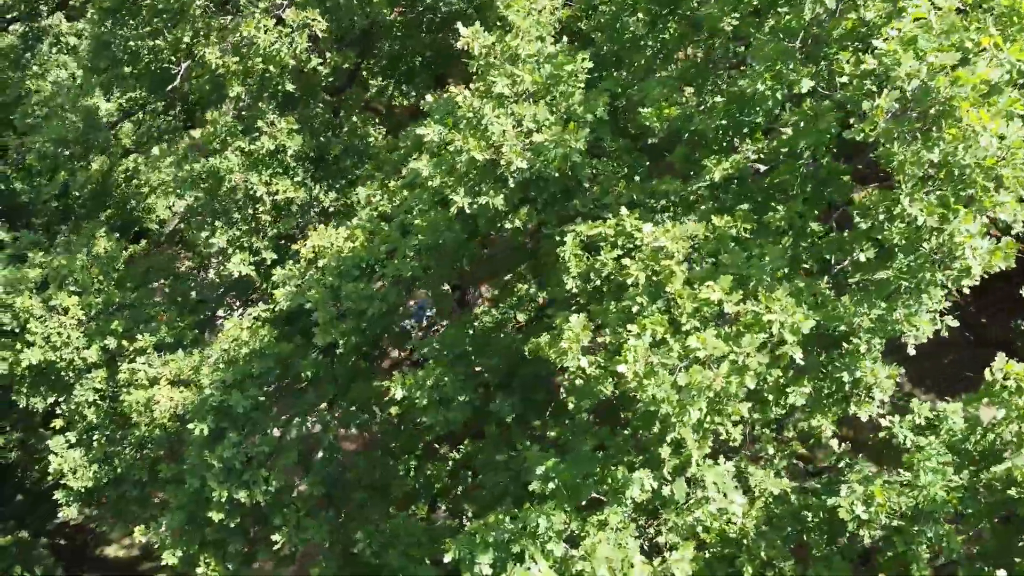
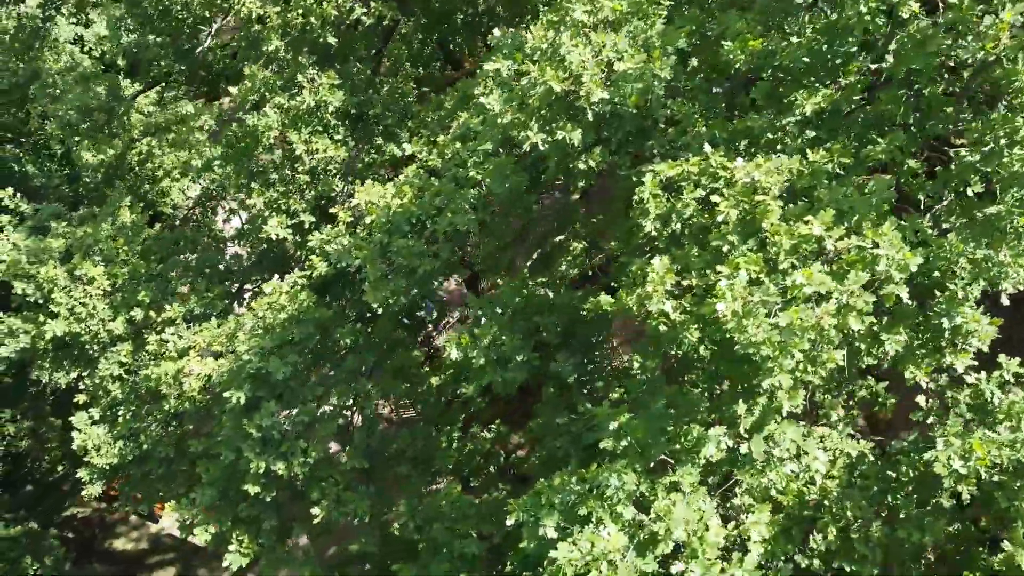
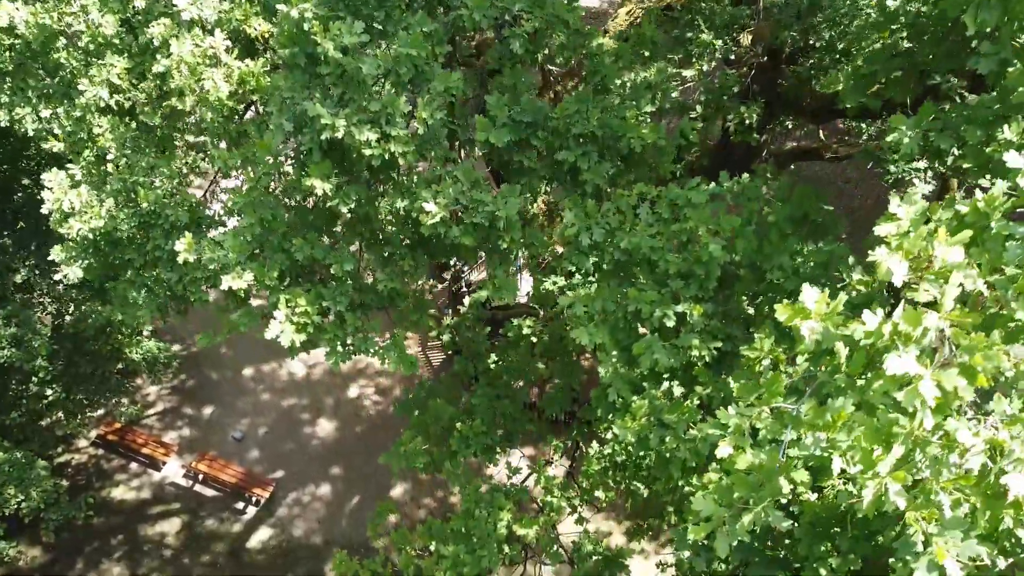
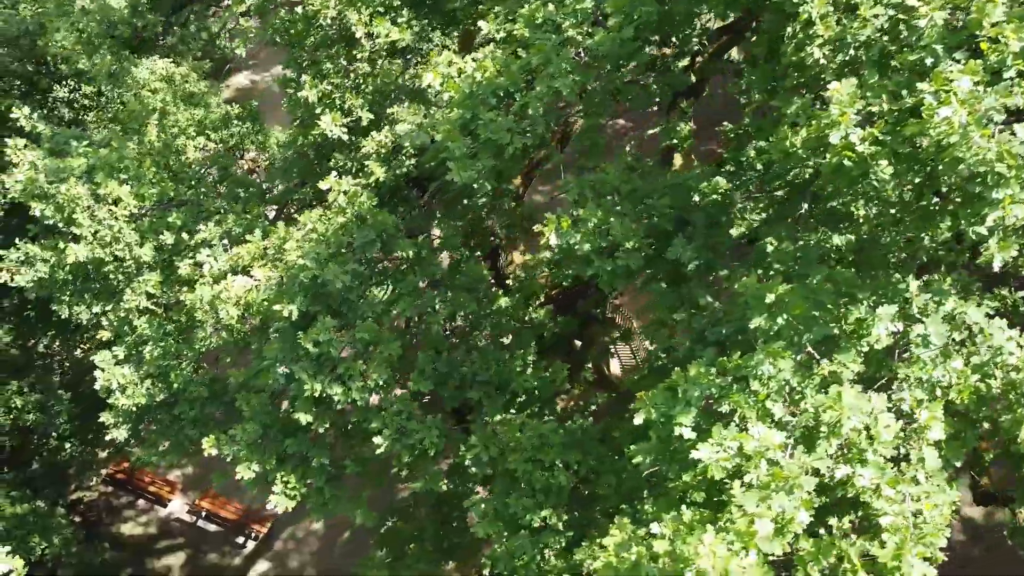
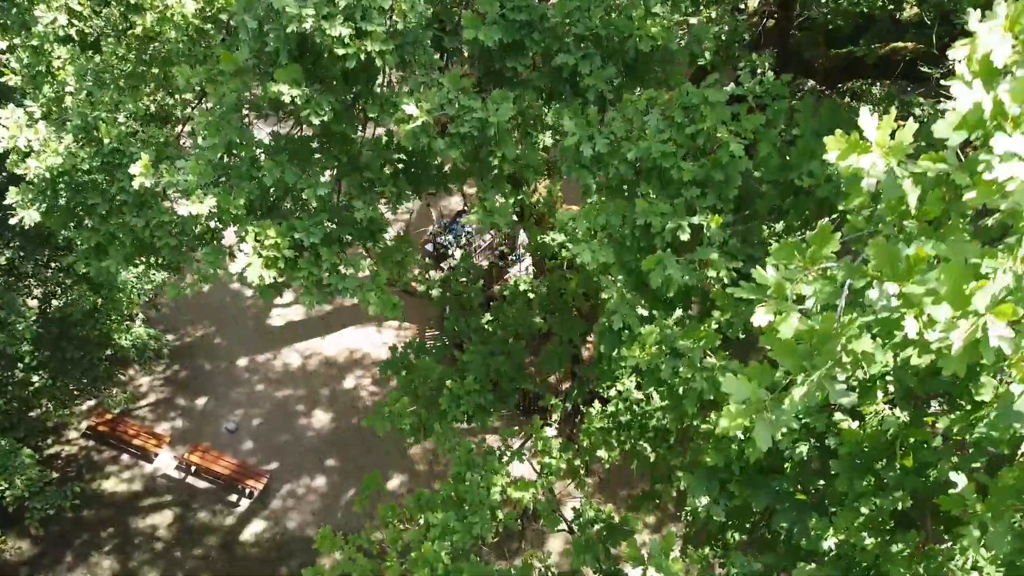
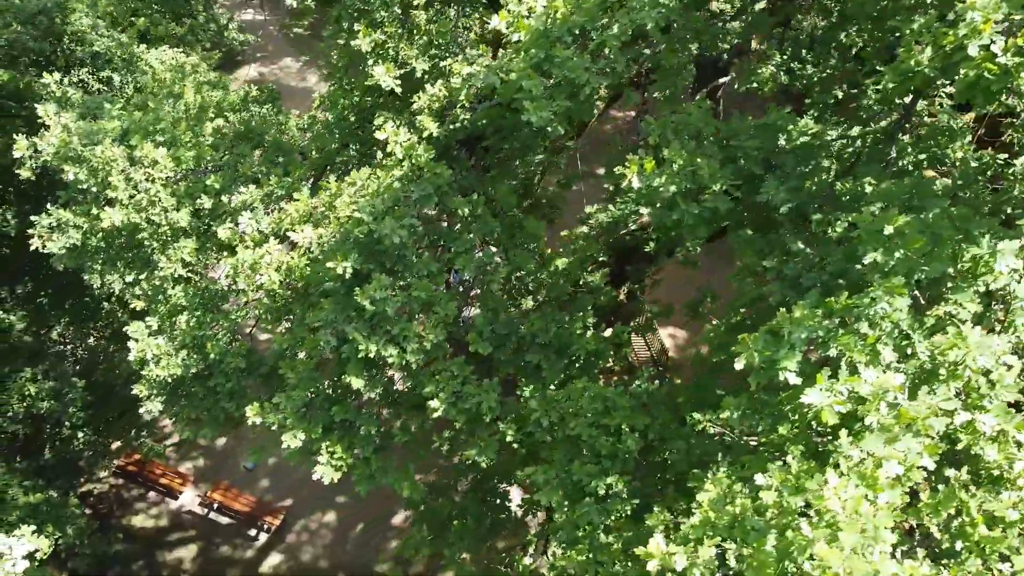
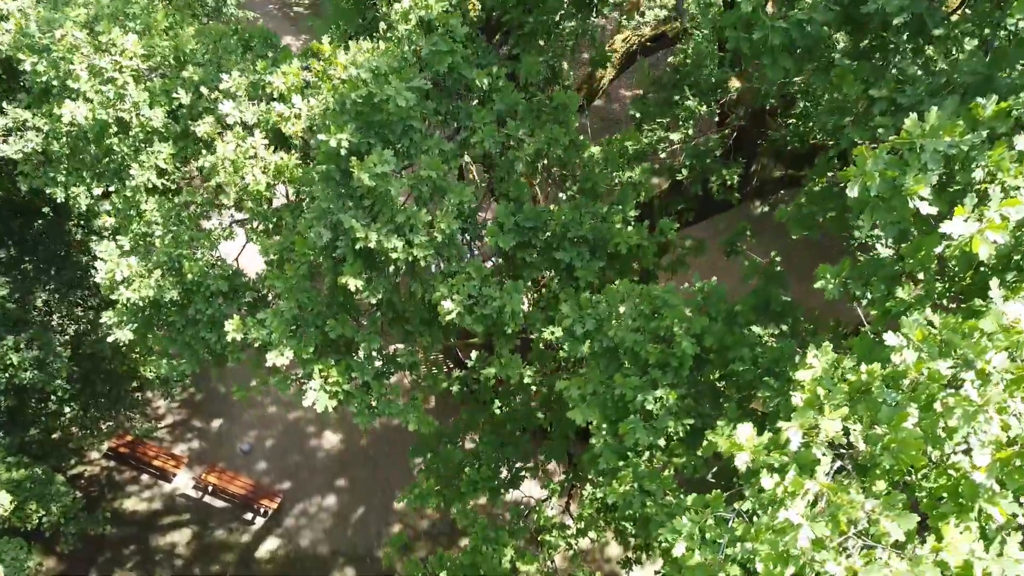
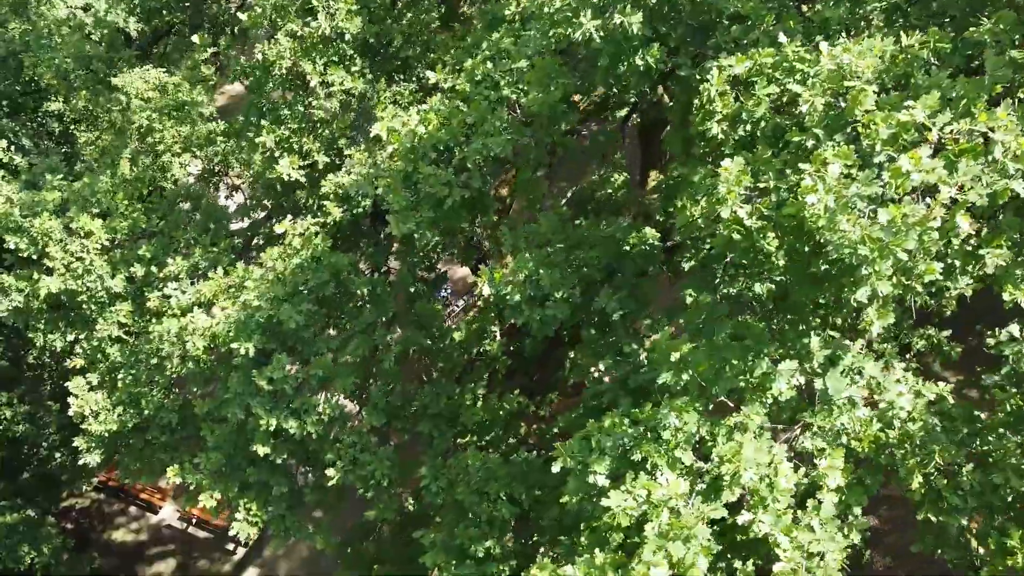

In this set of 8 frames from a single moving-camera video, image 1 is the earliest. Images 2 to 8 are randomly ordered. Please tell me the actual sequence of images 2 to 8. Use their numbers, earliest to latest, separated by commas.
2, 8, 4, 6, 7, 3, 5
